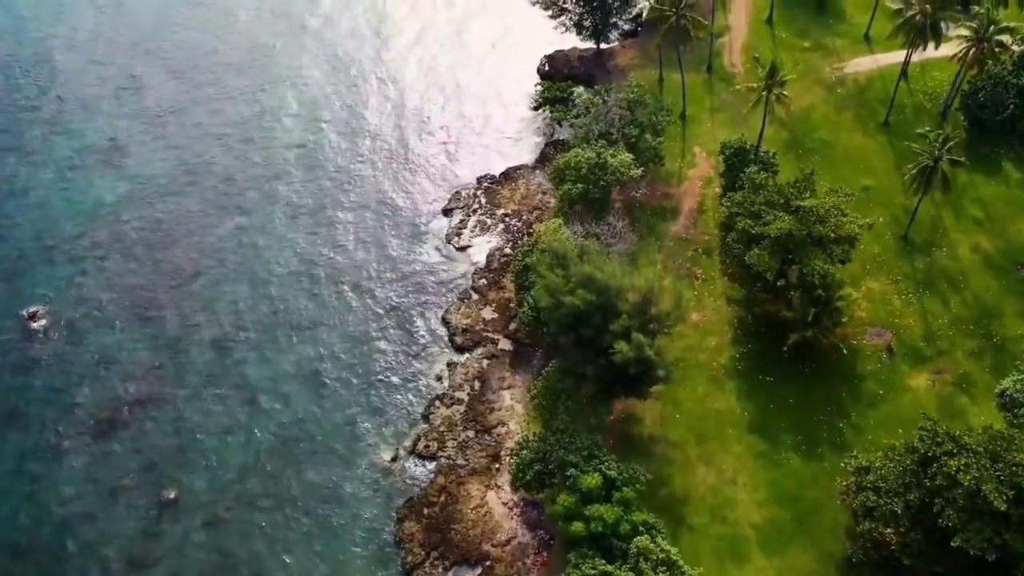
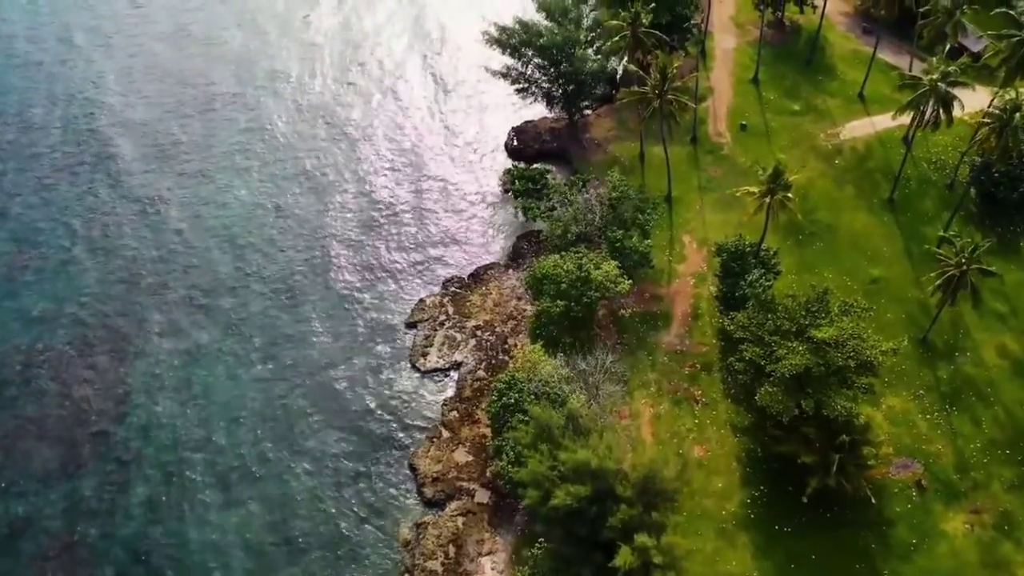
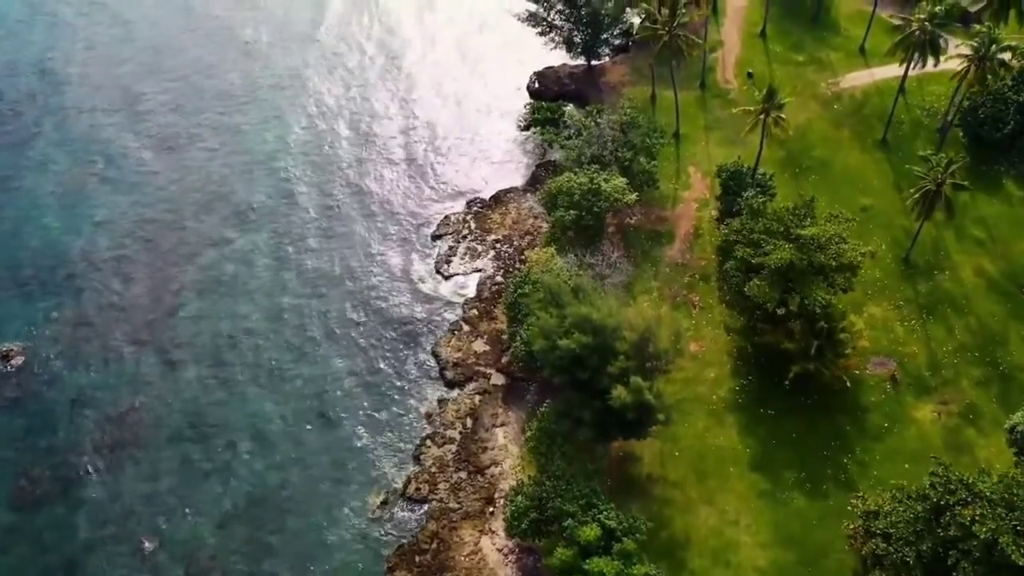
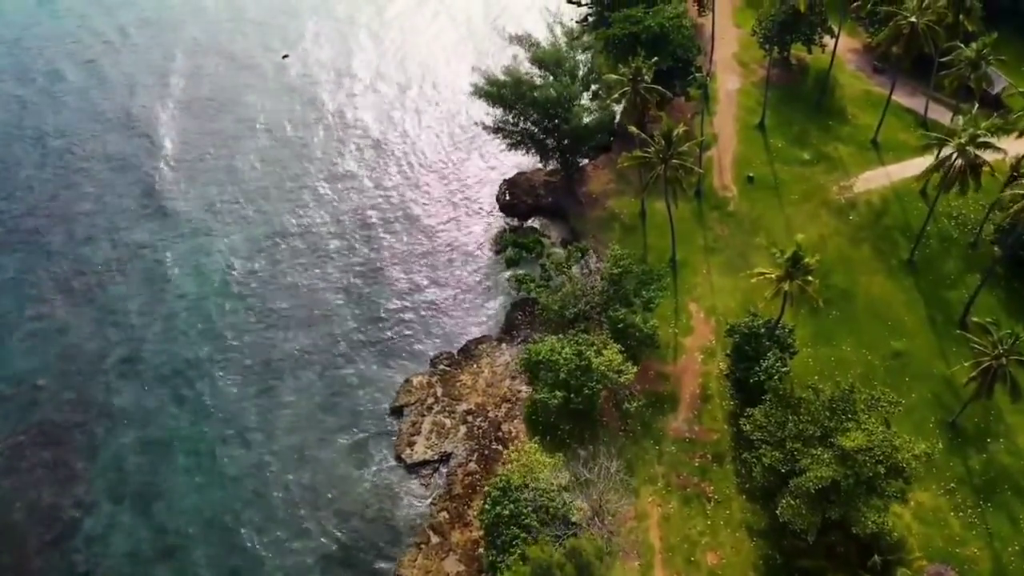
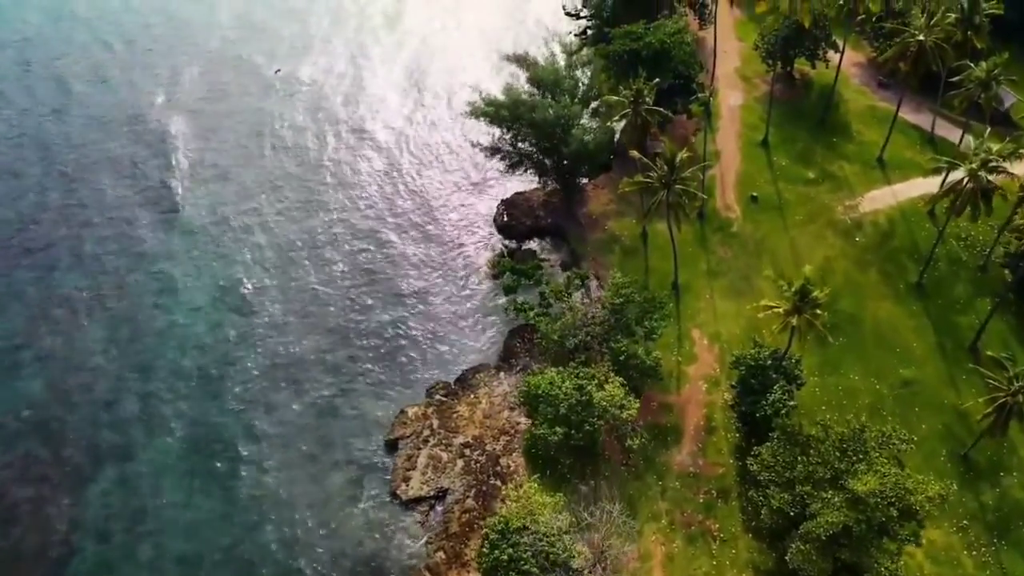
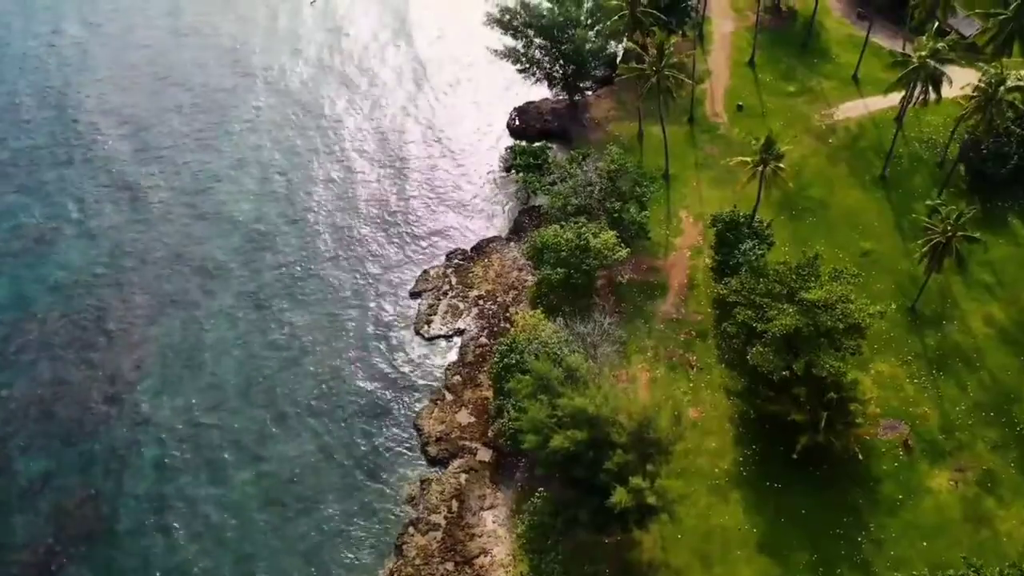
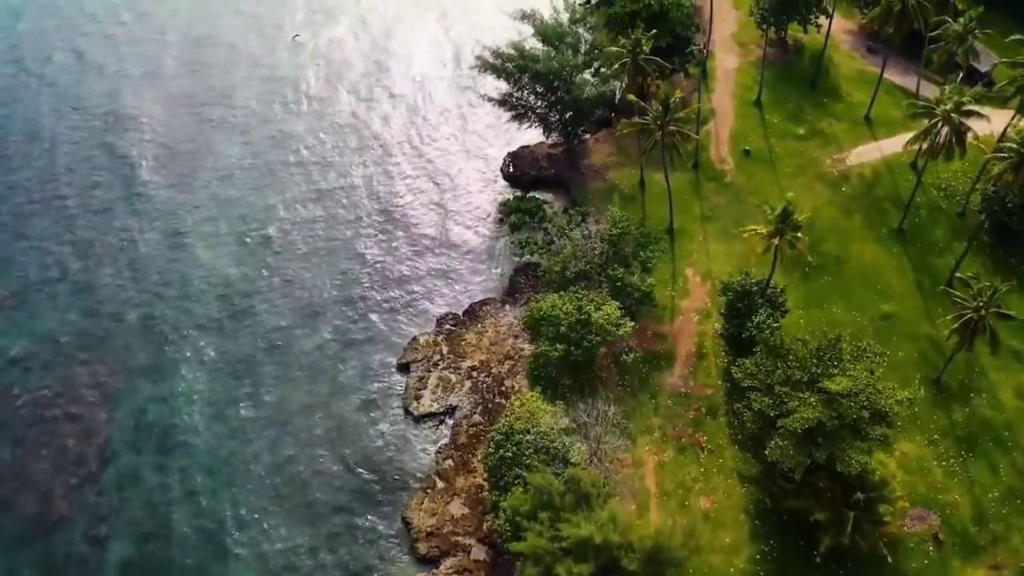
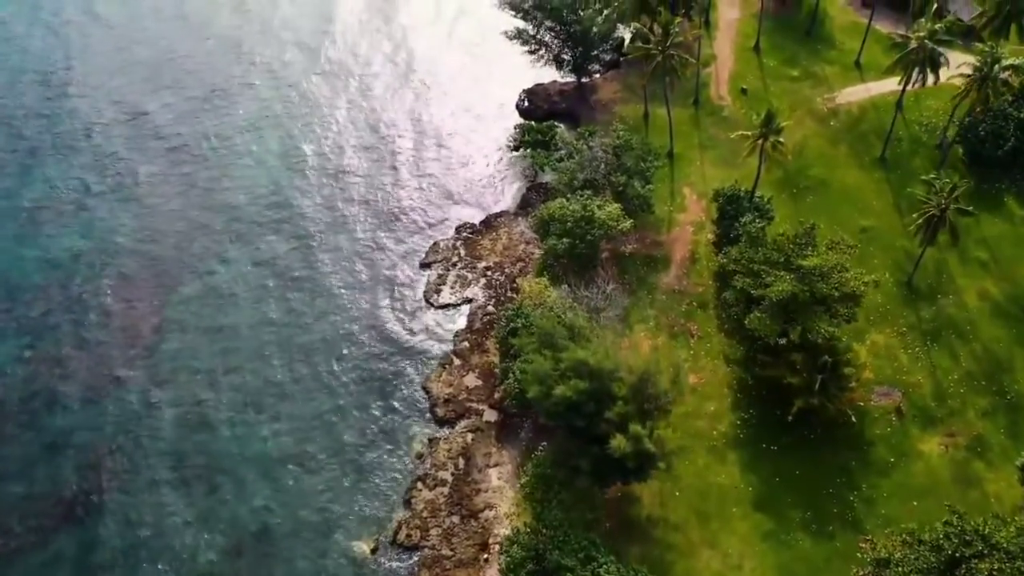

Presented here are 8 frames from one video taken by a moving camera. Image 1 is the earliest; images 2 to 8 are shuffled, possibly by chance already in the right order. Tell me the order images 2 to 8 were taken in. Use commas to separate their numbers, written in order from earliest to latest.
3, 8, 6, 2, 7, 4, 5
